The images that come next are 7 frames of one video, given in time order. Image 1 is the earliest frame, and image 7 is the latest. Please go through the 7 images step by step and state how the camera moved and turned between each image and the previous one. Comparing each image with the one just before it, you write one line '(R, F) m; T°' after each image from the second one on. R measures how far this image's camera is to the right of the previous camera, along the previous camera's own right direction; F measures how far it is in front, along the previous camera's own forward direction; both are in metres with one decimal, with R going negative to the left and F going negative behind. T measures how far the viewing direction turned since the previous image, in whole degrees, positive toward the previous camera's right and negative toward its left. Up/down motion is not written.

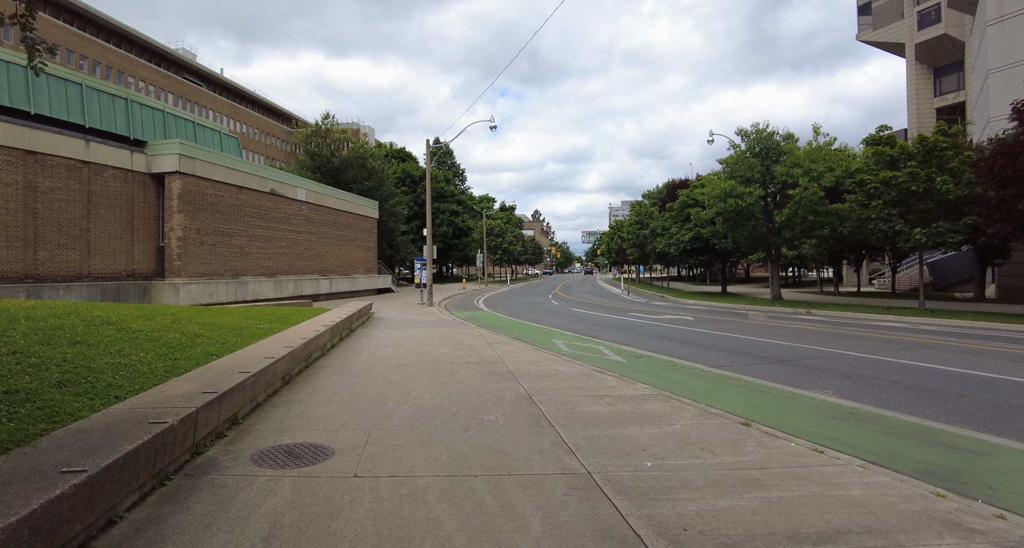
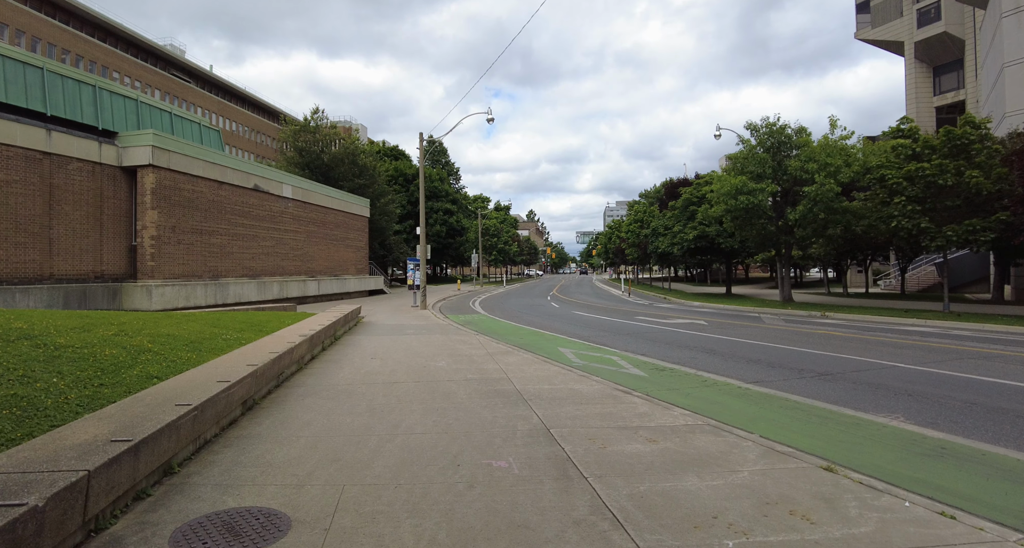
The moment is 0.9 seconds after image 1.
(-0.2, +1.4) m; +1°
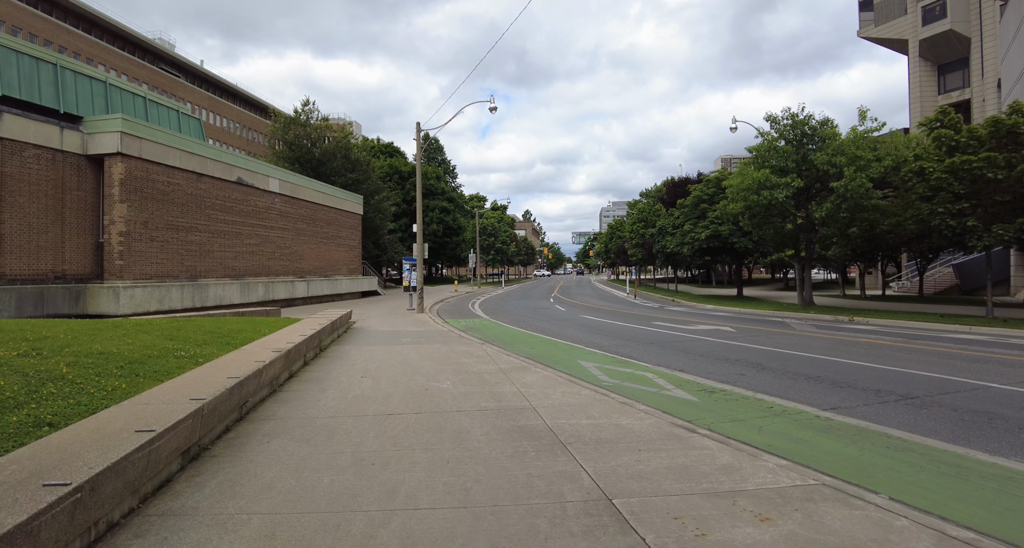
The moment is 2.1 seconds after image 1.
(-0.4, +1.7) m; +1°
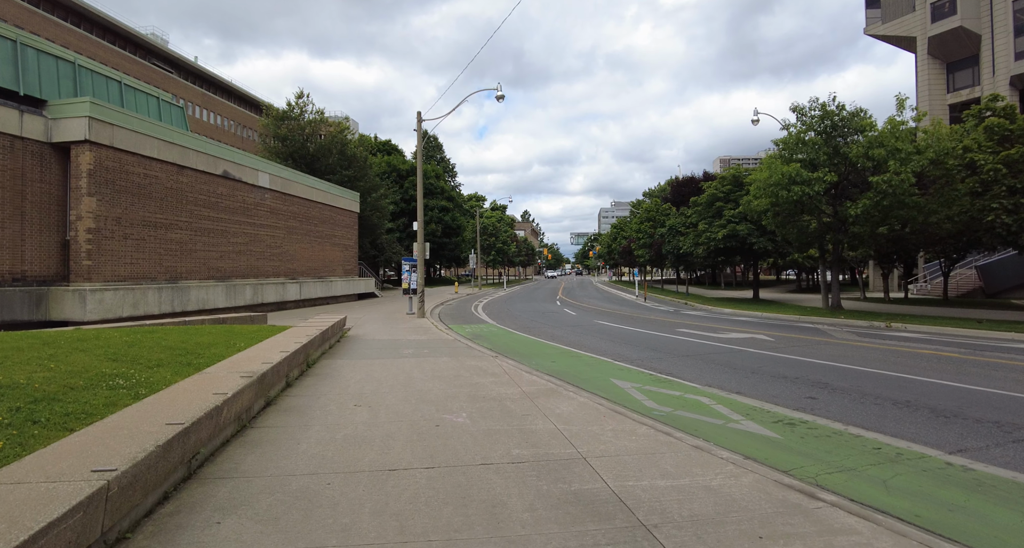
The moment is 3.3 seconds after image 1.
(-0.4, +1.6) m; 0°
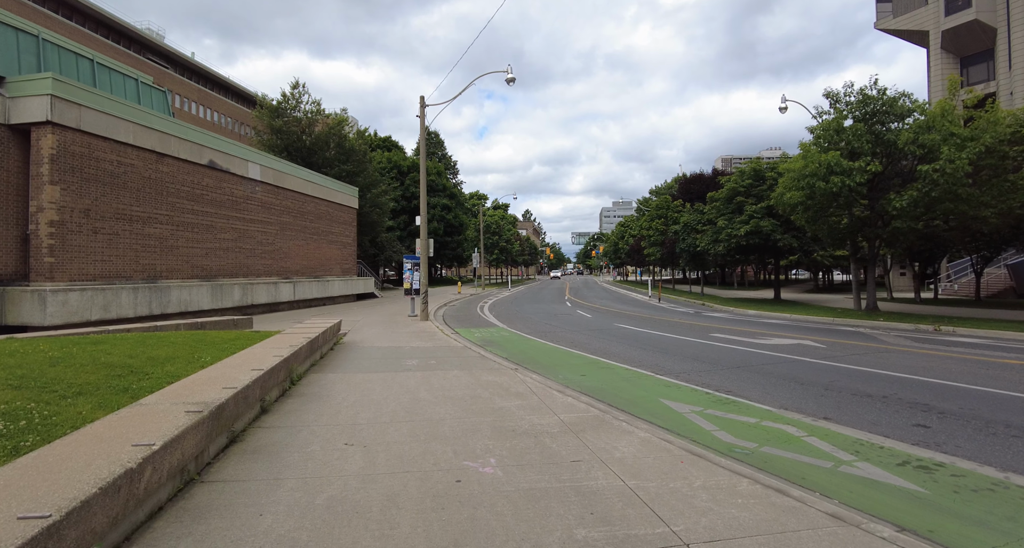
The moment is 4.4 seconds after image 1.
(-0.4, +1.7) m; 0°
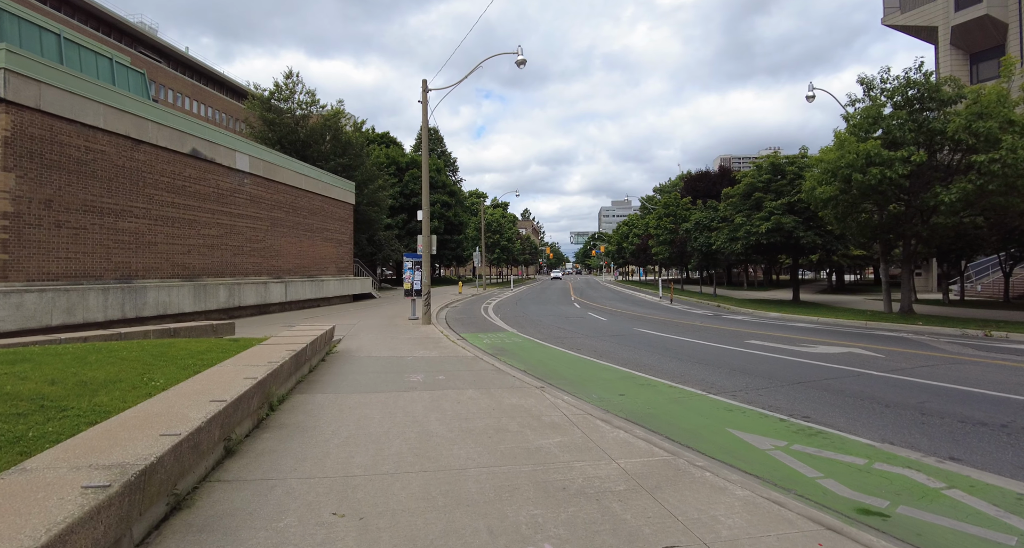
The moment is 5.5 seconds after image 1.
(-0.4, +1.5) m; 0°
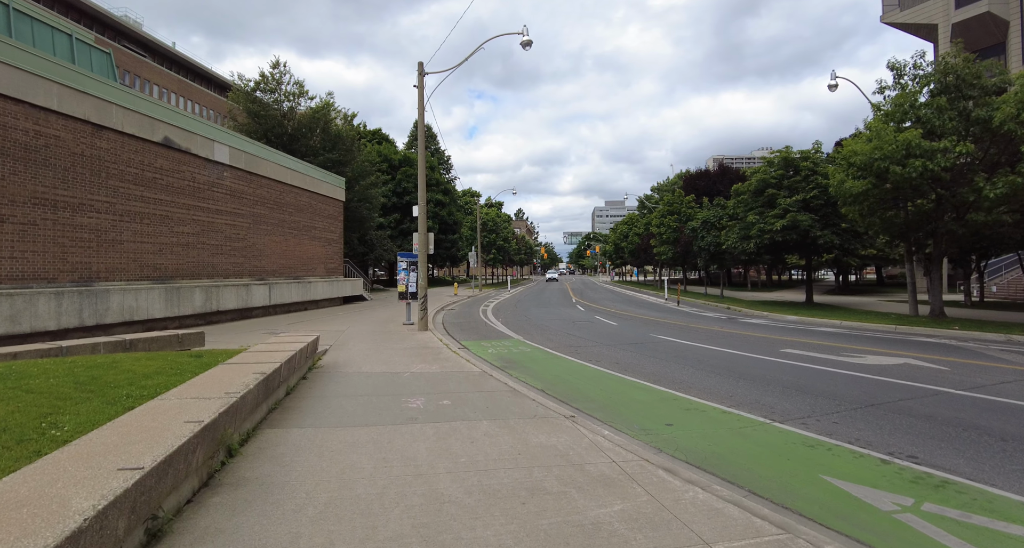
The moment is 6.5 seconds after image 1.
(-0.4, +1.5) m; +1°
